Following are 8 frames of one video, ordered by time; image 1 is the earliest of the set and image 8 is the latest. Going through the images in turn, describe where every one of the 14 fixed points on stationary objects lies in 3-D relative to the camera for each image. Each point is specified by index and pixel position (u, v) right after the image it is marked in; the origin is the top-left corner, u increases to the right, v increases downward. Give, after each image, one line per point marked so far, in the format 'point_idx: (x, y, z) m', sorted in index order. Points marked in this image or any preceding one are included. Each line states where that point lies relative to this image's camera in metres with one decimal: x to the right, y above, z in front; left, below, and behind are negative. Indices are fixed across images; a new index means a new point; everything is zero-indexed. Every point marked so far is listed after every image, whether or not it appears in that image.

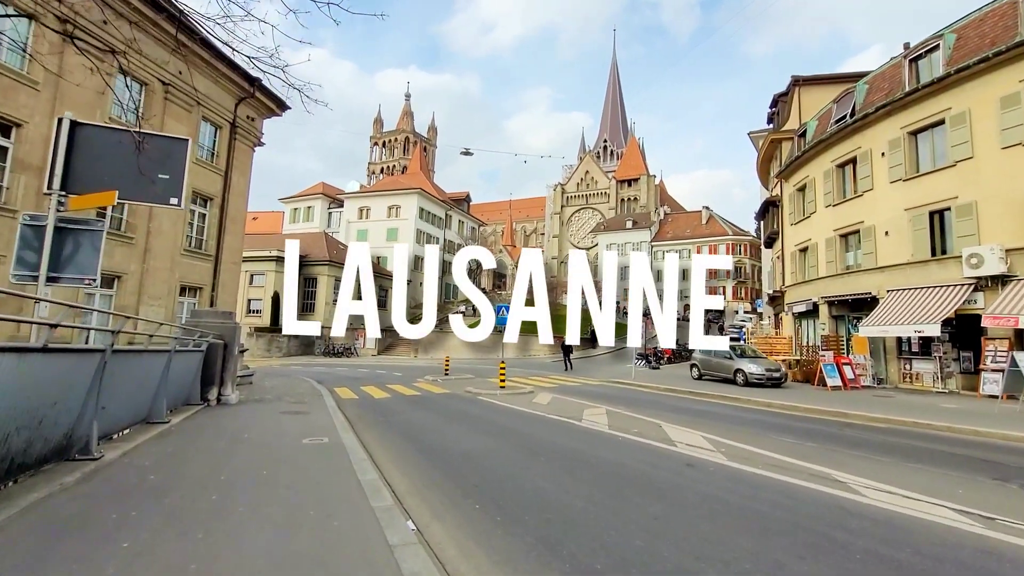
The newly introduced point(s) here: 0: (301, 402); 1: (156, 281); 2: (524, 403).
0: (-6.0, -3.2, +14.3) m
1: (-12.4, +0.3, +17.4) m
2: (+0.3, -3.5, +15.4) m
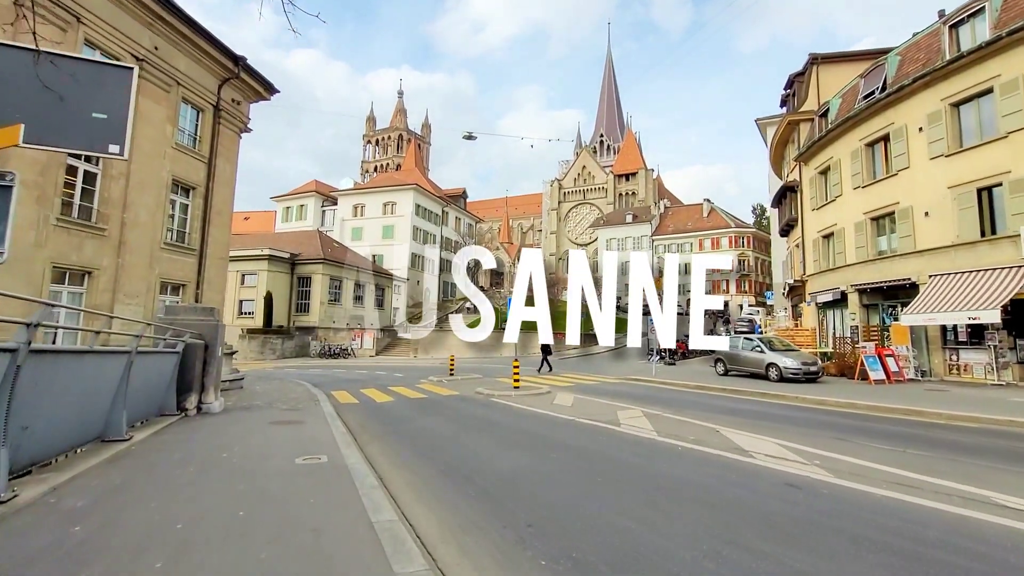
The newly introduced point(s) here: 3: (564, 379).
0: (-5.5, -3.0, +12.8) m
1: (-11.9, +0.4, +15.8) m
2: (+0.8, -3.2, +13.9) m
3: (+1.9, -3.4, +18.6) m
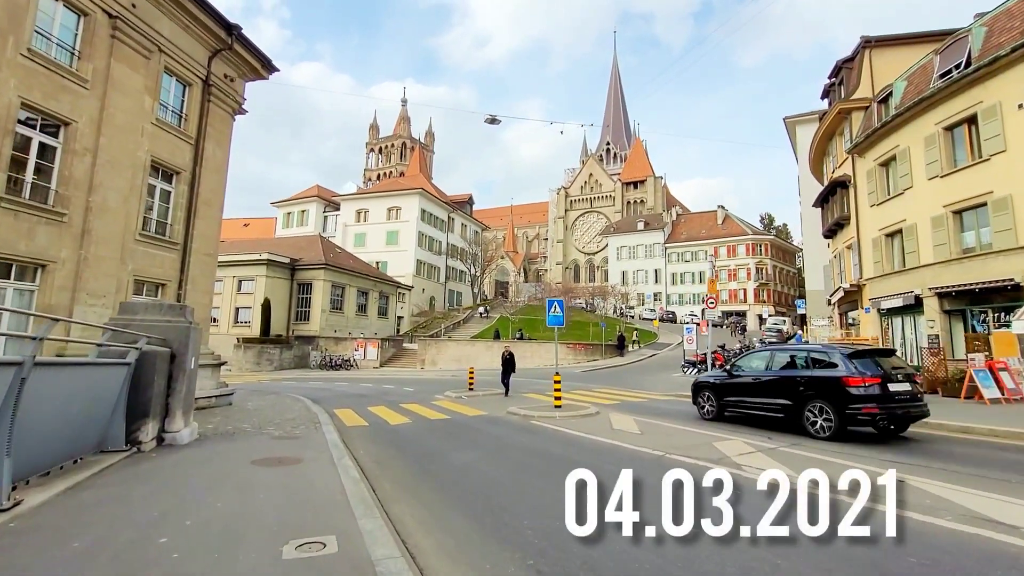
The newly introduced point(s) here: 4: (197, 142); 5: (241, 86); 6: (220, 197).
0: (-4.5, -2.9, +10.1) m
1: (-10.9, +0.4, +13.2) m
2: (+1.9, -3.1, +11.2) m
3: (+2.9, -3.4, +15.9) m
4: (-10.4, +4.8, +16.6) m
5: (-10.0, +7.5, +18.6) m
6: (-10.2, +3.2, +17.6) m
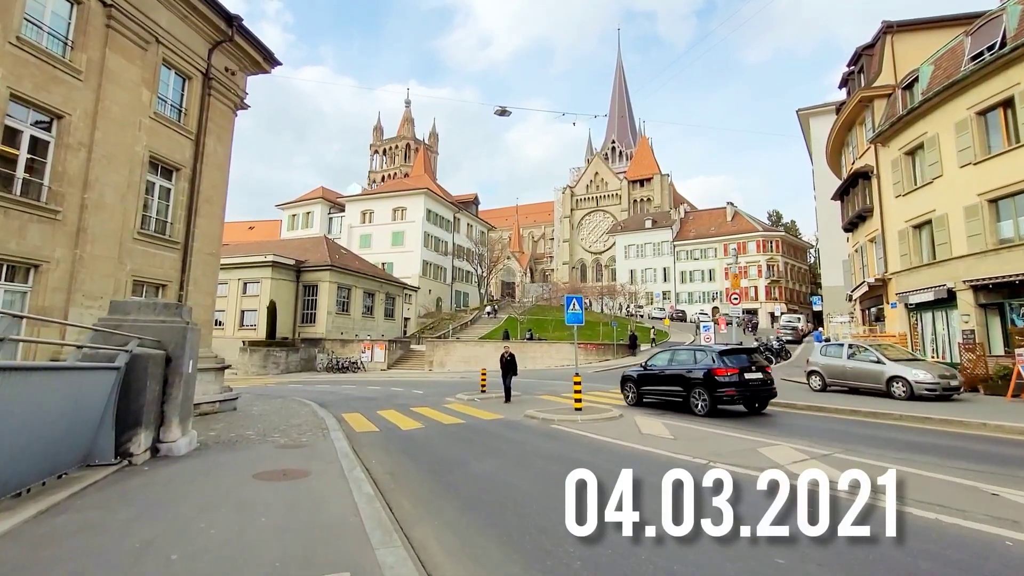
0: (-4.1, -2.9, +9.5) m
1: (-10.5, +0.4, +12.6) m
2: (+2.3, -3.0, +10.5) m
3: (+3.4, -3.3, +15.2) m
4: (-10.0, +4.8, +16.0) m
5: (-9.6, +7.4, +18.0) m
6: (-9.8, +3.1, +17.0) m
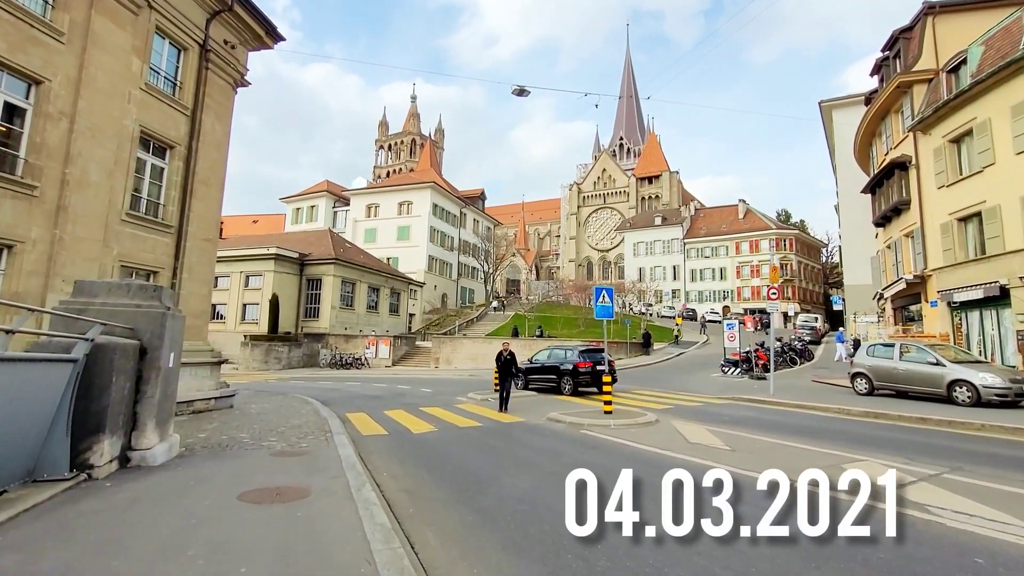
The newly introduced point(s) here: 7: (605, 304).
0: (-3.6, -2.6, +8.3) m
1: (-9.9, +0.7, +11.4) m
2: (+2.8, -2.8, +9.3) m
3: (+3.9, -3.1, +13.9) m
4: (-9.4, +5.2, +14.9) m
5: (-9.0, +7.8, +16.8) m
6: (-9.2, +3.5, +15.8) m
7: (+2.2, -0.4, +11.7) m
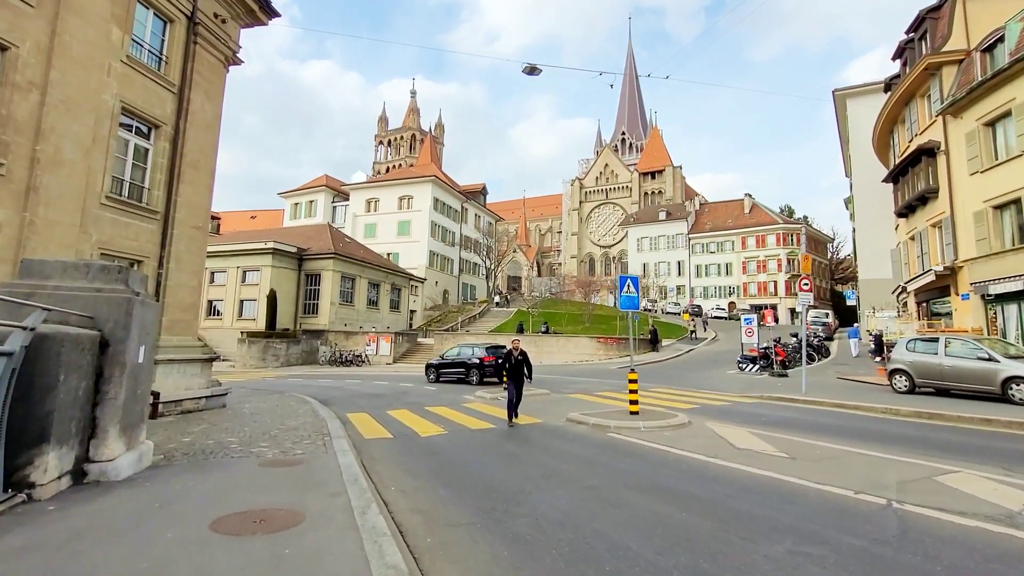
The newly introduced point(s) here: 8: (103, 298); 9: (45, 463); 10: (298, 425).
0: (-3.2, -2.4, +7.3) m
1: (-9.6, +1.0, +10.4) m
2: (+3.1, -2.6, +8.3) m
3: (+4.3, -2.8, +12.9) m
4: (-9.1, +5.4, +13.8) m
5: (-8.6, +8.1, +15.7) m
6: (-8.9, +3.8, +14.7) m
7: (+2.5, -0.1, +10.7) m
8: (-4.3, -0.1, +5.3) m
9: (-4.2, -1.6, +4.5) m
10: (-4.4, -2.8, +10.3) m
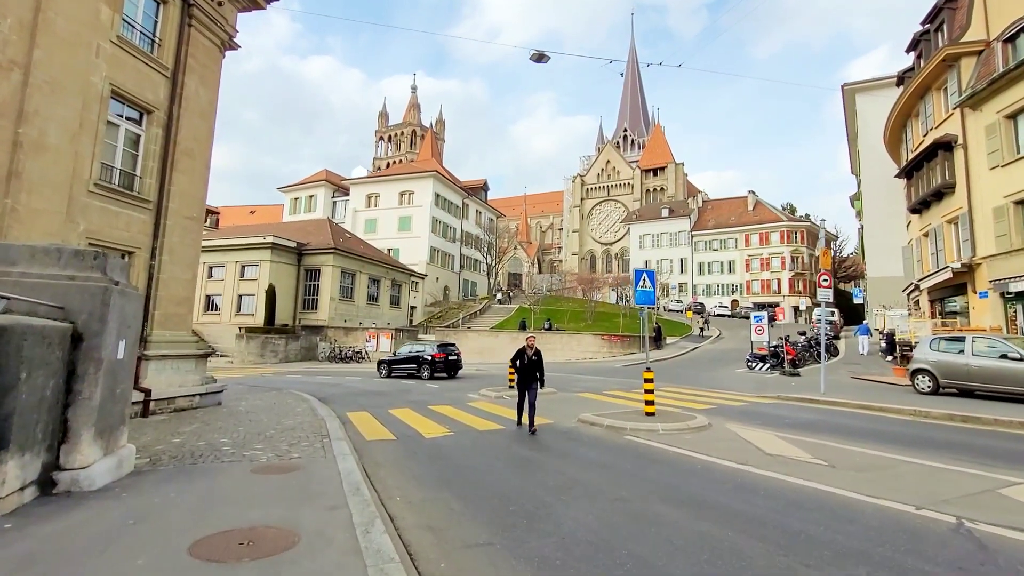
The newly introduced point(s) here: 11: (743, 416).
0: (-3.0, -2.3, +6.7) m
1: (-9.4, +1.1, +9.9) m
2: (+3.3, -2.5, +7.8) m
3: (+4.5, -2.7, +12.4) m
4: (-8.9, +5.6, +13.2) m
5: (-8.4, +8.3, +15.1) m
6: (-8.6, +3.9, +14.2) m
7: (+2.7, 0.0, +10.2) m
8: (-4.1, 0.0, +4.7) m
9: (-4.0, -1.5, +4.0) m
10: (-4.2, -2.7, +9.7) m
11: (+4.8, -2.6, +10.2) m
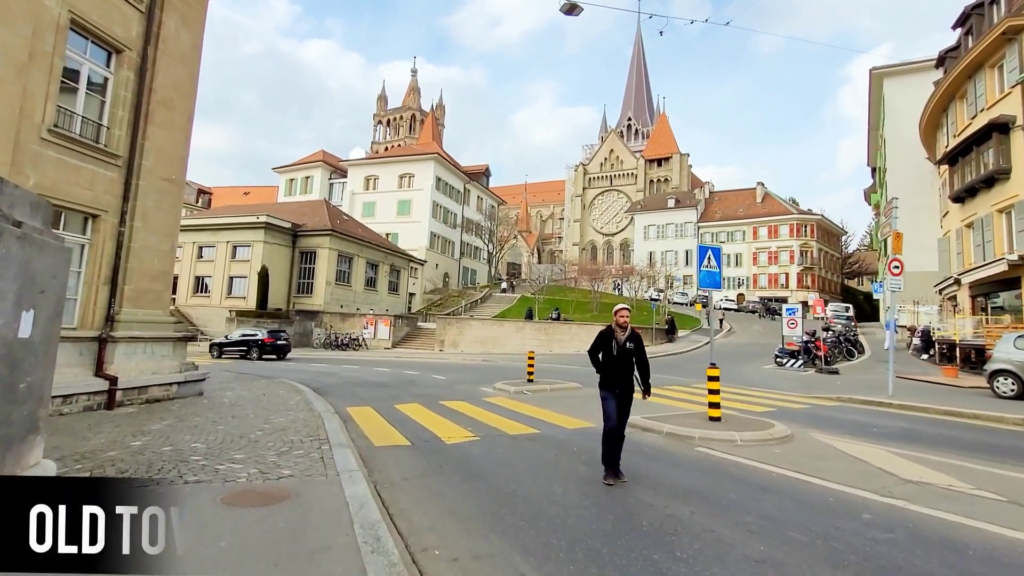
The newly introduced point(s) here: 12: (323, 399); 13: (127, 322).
0: (-2.4, -1.9, +5.0) m
1: (-8.7, +1.7, +8.0) m
2: (+3.9, -2.2, +6.1) m
3: (+5.0, -2.4, +10.8) m
4: (-8.1, +6.2, +11.3) m
5: (-7.6, +8.9, +13.2) m
6: (-7.9, +4.6, +12.3) m
7: (+3.4, +0.3, +8.5) m
8: (-3.4, +0.4, +3.0) m
9: (-3.3, -1.1, +2.2) m
10: (-3.6, -2.2, +8.0) m
11: (+5.3, -2.3, +8.6) m
12: (-4.4, -2.6, +11.6) m
13: (-8.2, -0.7, +10.7) m
